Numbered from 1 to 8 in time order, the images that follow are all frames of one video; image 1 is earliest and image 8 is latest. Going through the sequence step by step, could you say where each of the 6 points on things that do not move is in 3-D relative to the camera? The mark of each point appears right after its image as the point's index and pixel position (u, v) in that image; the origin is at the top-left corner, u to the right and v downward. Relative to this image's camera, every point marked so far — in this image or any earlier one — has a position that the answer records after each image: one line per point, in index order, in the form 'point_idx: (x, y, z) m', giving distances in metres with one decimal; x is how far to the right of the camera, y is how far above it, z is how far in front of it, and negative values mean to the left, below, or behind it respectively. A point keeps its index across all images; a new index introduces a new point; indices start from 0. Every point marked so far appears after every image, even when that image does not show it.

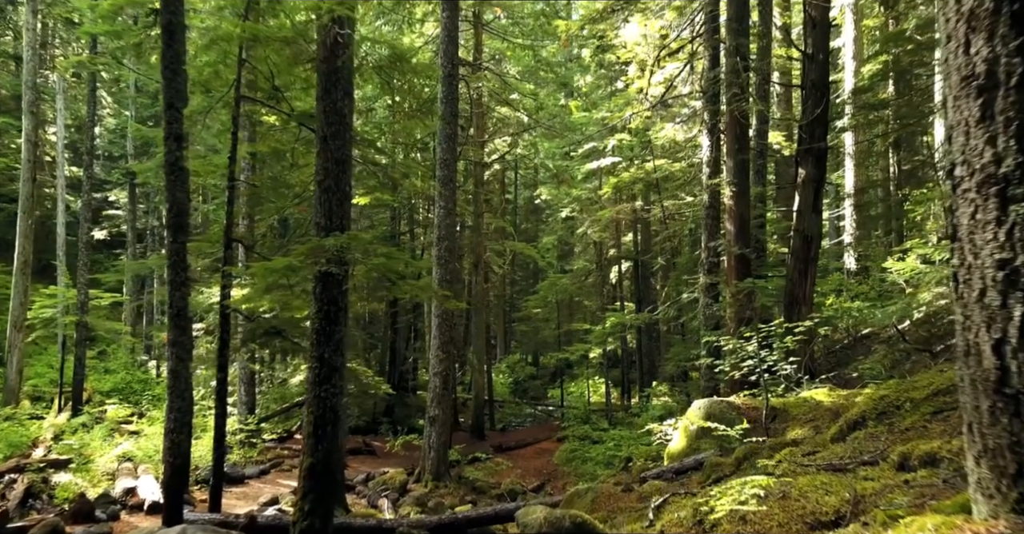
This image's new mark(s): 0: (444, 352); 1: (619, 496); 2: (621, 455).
0: (-1.4, -1.8, +17.1) m
1: (+1.1, -2.4, +8.7) m
2: (+2.4, -4.1, +18.2) m
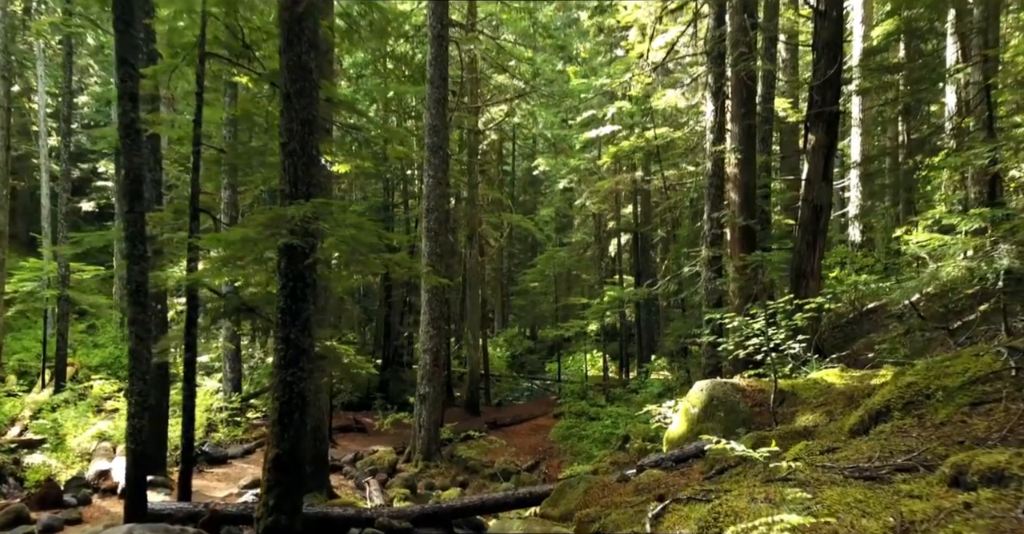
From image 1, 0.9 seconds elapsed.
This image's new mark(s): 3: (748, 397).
0: (-1.5, -1.2, +16.4) m
1: (+0.9, -2.1, +8.0) m
2: (+2.2, -3.5, +17.6) m
3: (+2.6, -1.5, +9.2) m
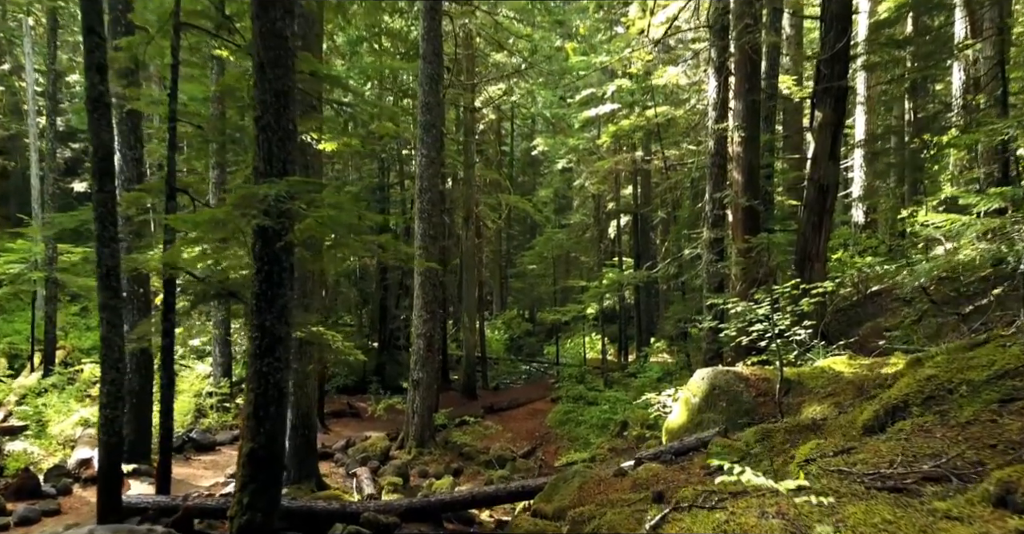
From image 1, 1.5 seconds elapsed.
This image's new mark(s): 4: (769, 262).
0: (-1.6, -0.9, +16.0) m
1: (+0.9, -2.0, +7.6) m
2: (+2.2, -3.1, +17.2) m
3: (+2.5, -1.3, +8.8) m
4: (+3.6, +0.1, +11.8) m
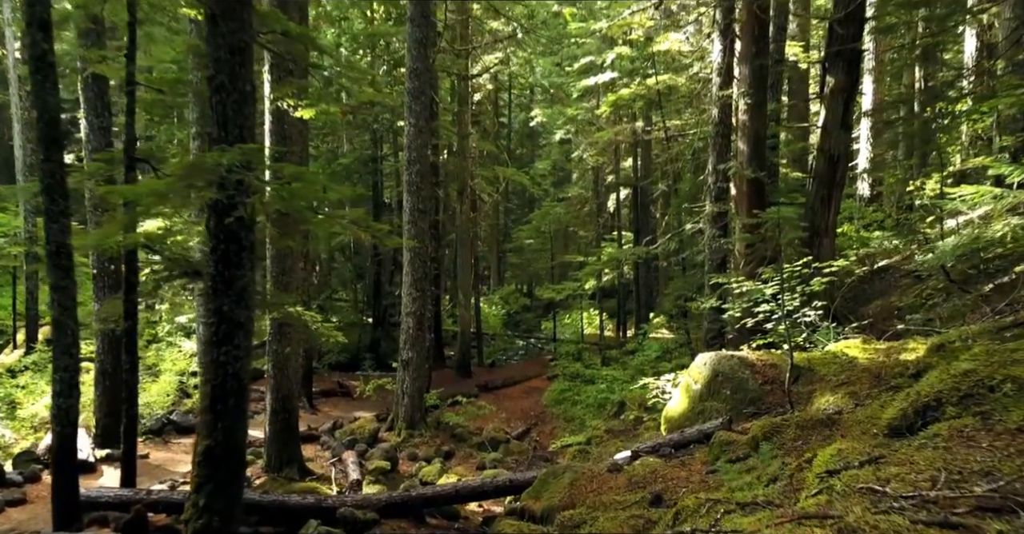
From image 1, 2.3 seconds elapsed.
0: (-1.7, -0.4, +15.3) m
1: (+0.7, -1.8, +7.0) m
2: (+2.0, -2.6, +16.6) m
3: (+2.4, -1.0, +8.2) m
4: (+3.5, +0.4, +11.1) m
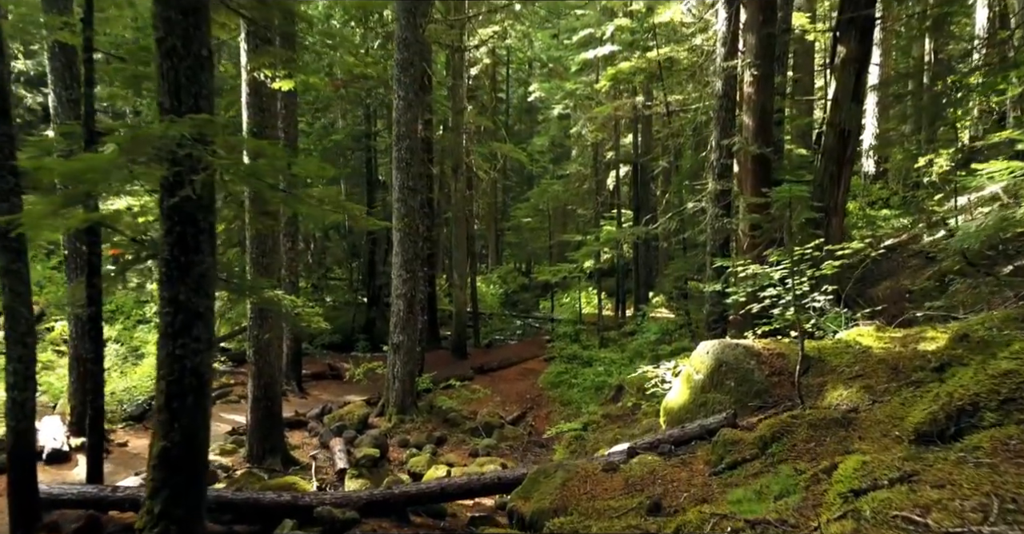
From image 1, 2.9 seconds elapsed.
0: (-1.8, -0.1, +14.8) m
1: (+0.6, -1.7, +6.4) m
2: (+1.9, -2.3, +16.1) m
3: (+2.3, -0.9, +7.6) m
4: (+3.4, +0.6, +10.5) m
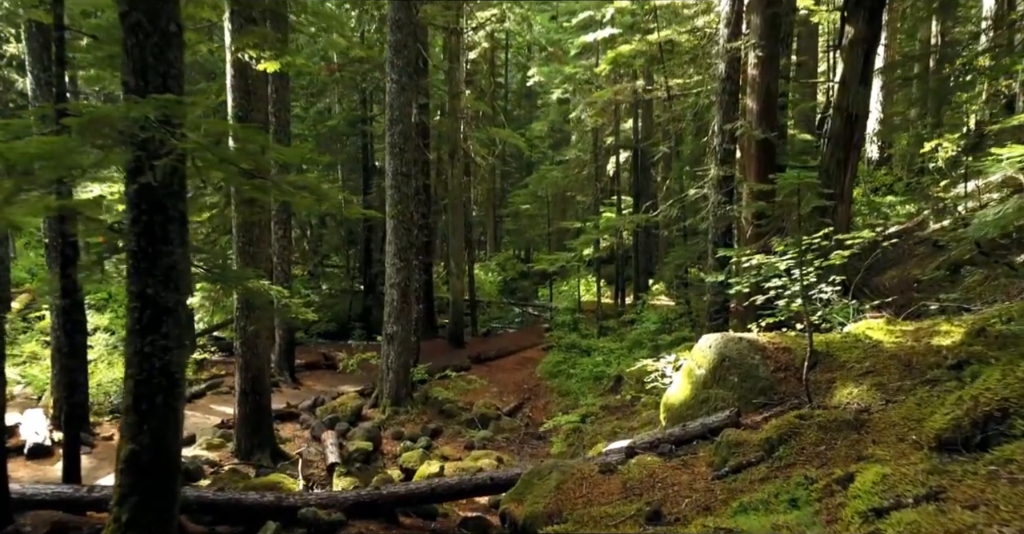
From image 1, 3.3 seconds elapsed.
0: (-1.9, +0.1, +14.4) m
1: (+0.6, -1.6, +6.1) m
2: (+1.9, -2.0, +15.8) m
3: (+2.2, -0.8, +7.3) m
4: (+3.3, +0.8, +10.1) m
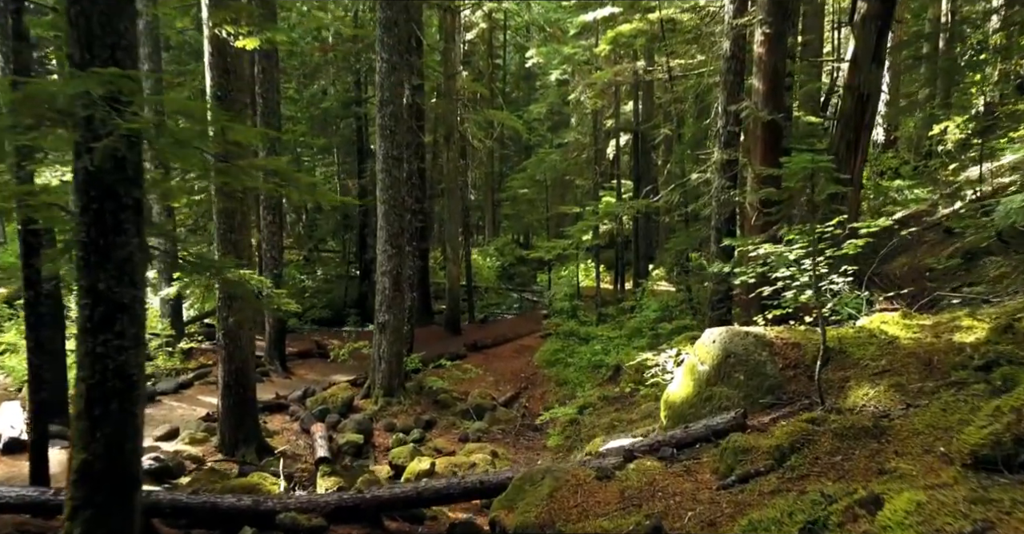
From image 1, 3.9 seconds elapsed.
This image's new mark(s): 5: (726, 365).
0: (-2.0, +0.4, +13.9) m
1: (+0.5, -1.6, +5.7) m
2: (+1.8, -1.8, +15.4) m
3: (+2.2, -0.7, +6.8) m
4: (+3.3, +0.9, +9.7) m
5: (+1.8, -0.8, +6.8) m
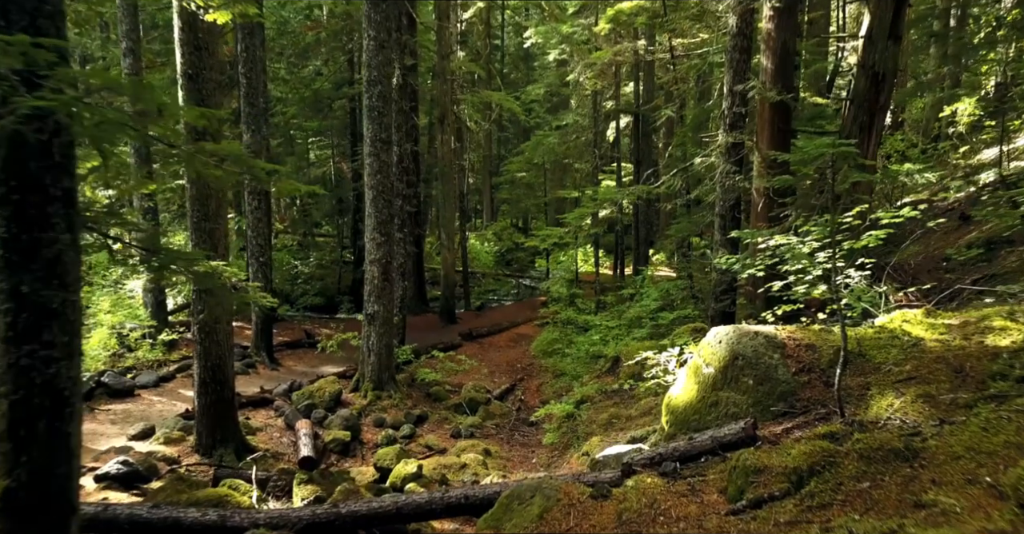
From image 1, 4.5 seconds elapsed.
0: (-2.0, +0.6, +13.3) m
1: (+0.4, -1.5, +5.1) m
2: (+1.7, -1.6, +14.8) m
3: (+2.1, -0.7, +6.3) m
4: (+3.2, +1.0, +9.0) m
5: (+1.7, -0.8, +6.2) m
